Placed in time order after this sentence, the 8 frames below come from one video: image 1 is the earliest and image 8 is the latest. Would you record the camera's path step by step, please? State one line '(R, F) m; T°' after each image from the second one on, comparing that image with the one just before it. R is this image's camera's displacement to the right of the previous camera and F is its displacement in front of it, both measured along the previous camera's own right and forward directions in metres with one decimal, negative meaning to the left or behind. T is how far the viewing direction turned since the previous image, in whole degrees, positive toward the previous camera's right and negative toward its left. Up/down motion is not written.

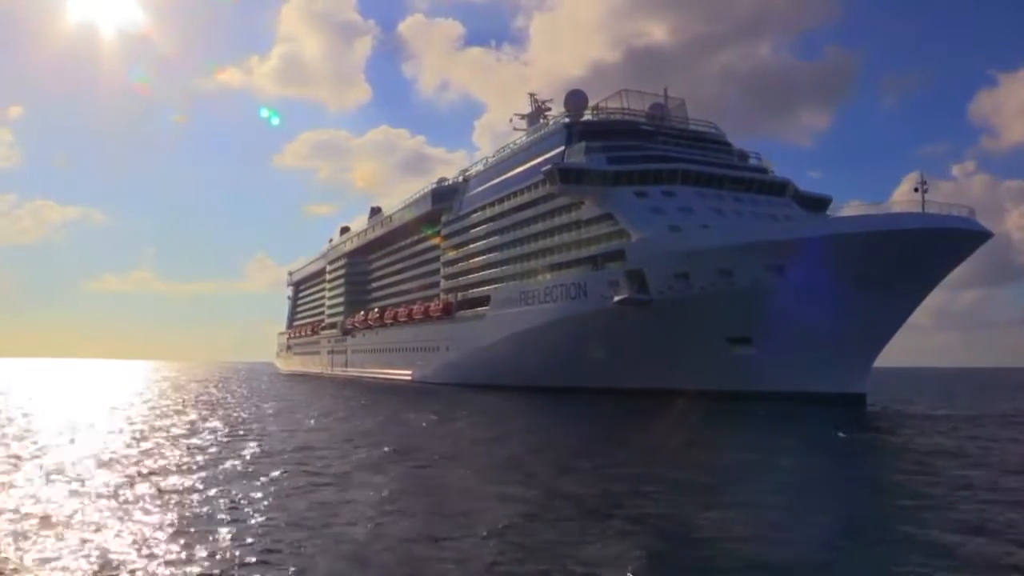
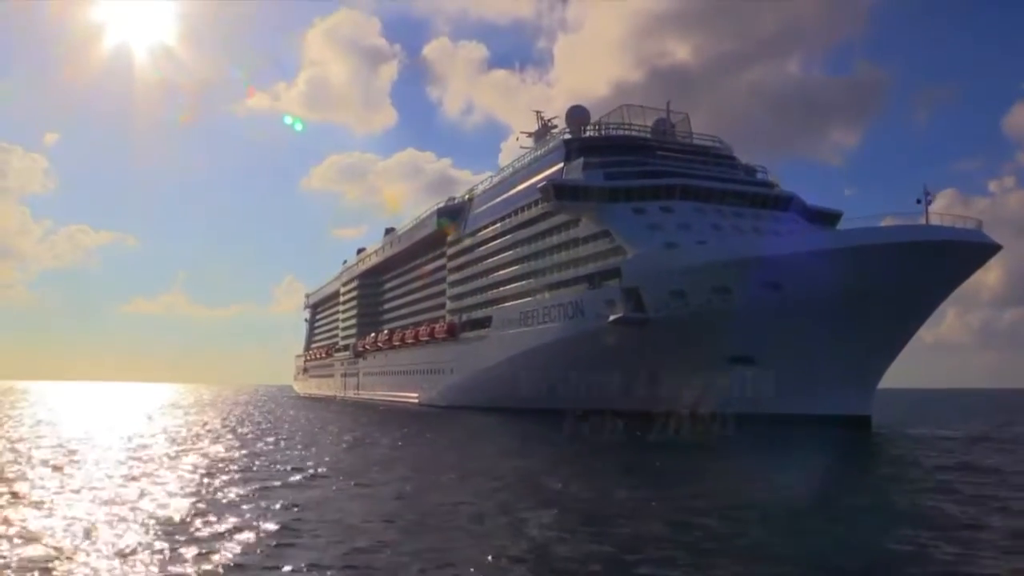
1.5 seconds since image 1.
(+1.5, +0.7) m; -3°
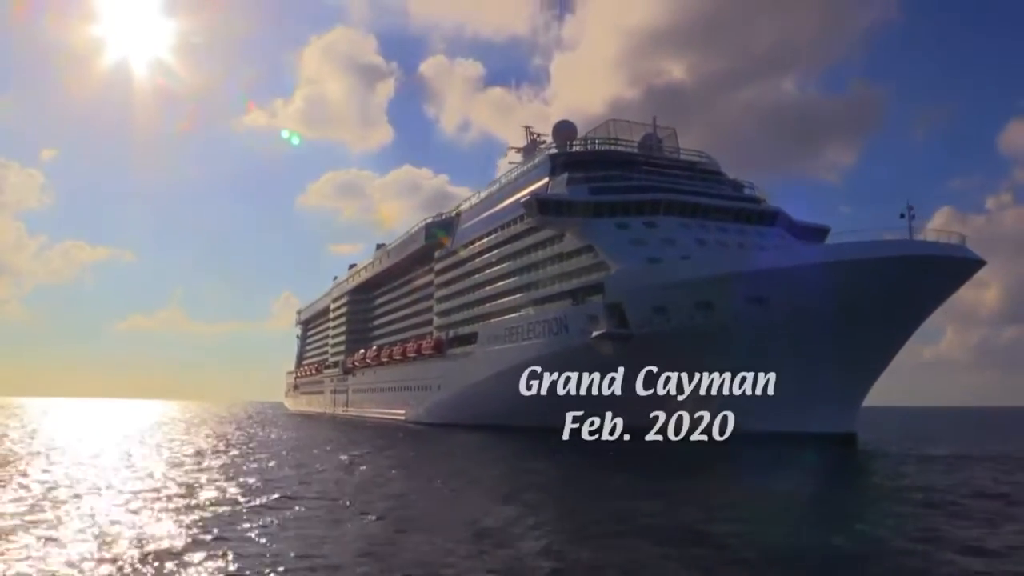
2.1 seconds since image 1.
(+0.6, +0.3) m; 0°
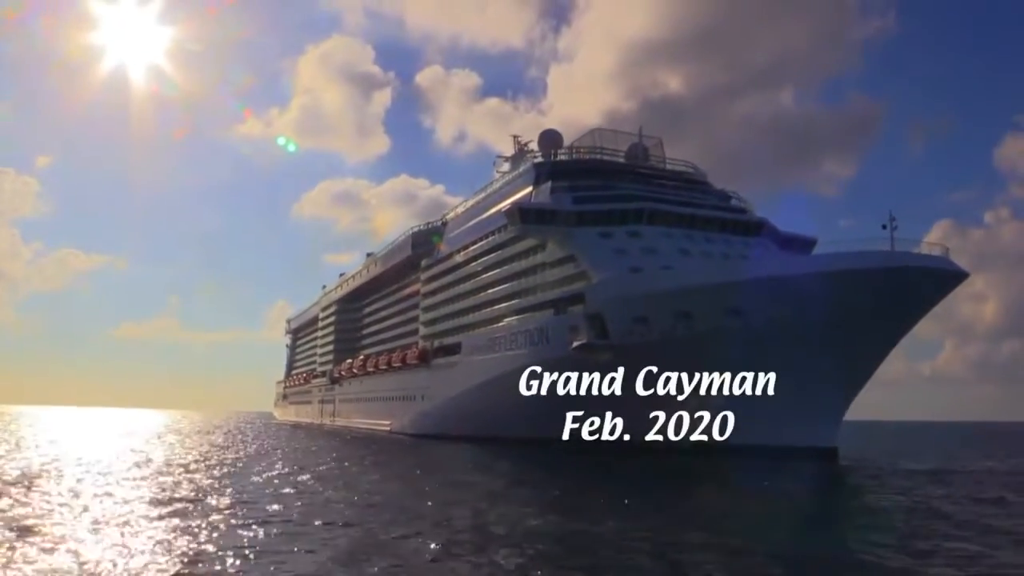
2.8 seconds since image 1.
(+0.7, +0.4) m; 0°
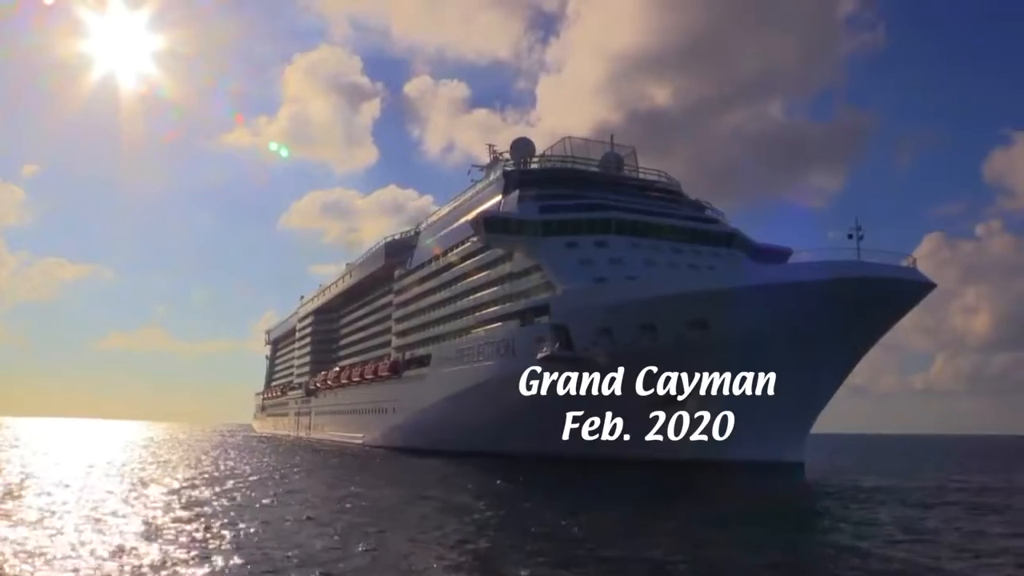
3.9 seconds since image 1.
(+1.1, +0.6) m; 0°
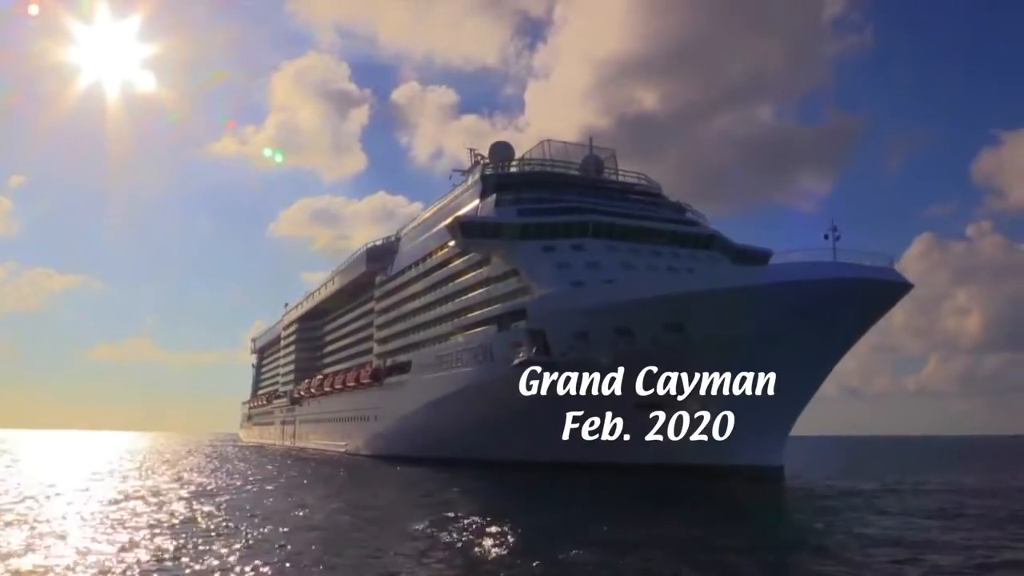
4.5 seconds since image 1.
(+0.6, +0.3) m; 0°
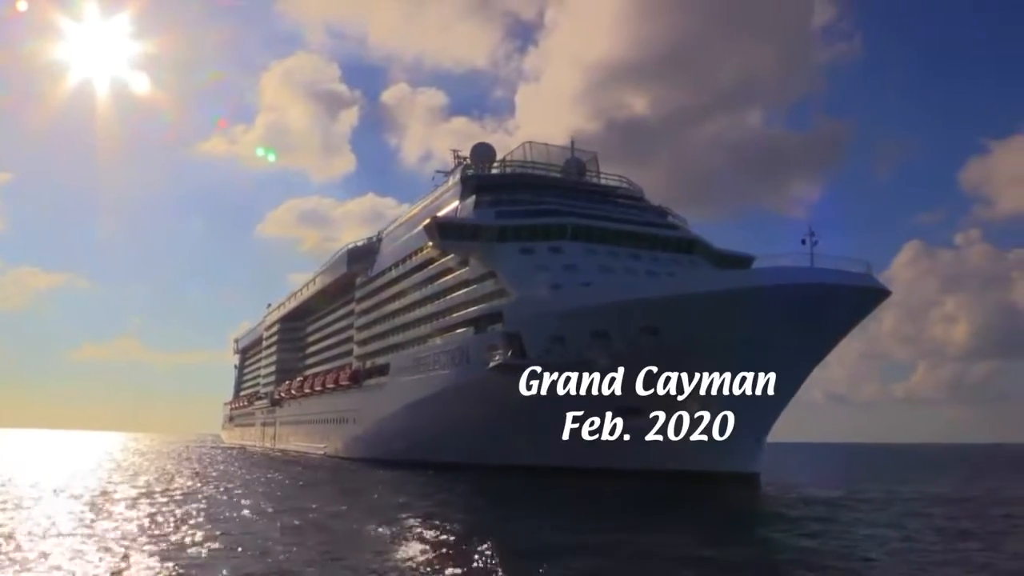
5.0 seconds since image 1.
(+0.5, +0.3) m; +1°
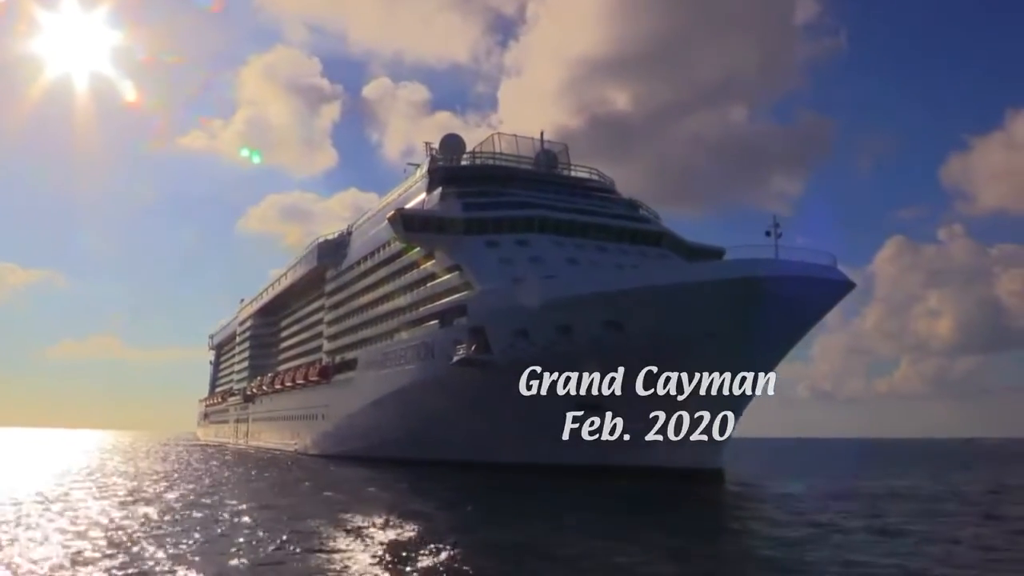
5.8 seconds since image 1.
(+0.8, +0.4) m; +1°
